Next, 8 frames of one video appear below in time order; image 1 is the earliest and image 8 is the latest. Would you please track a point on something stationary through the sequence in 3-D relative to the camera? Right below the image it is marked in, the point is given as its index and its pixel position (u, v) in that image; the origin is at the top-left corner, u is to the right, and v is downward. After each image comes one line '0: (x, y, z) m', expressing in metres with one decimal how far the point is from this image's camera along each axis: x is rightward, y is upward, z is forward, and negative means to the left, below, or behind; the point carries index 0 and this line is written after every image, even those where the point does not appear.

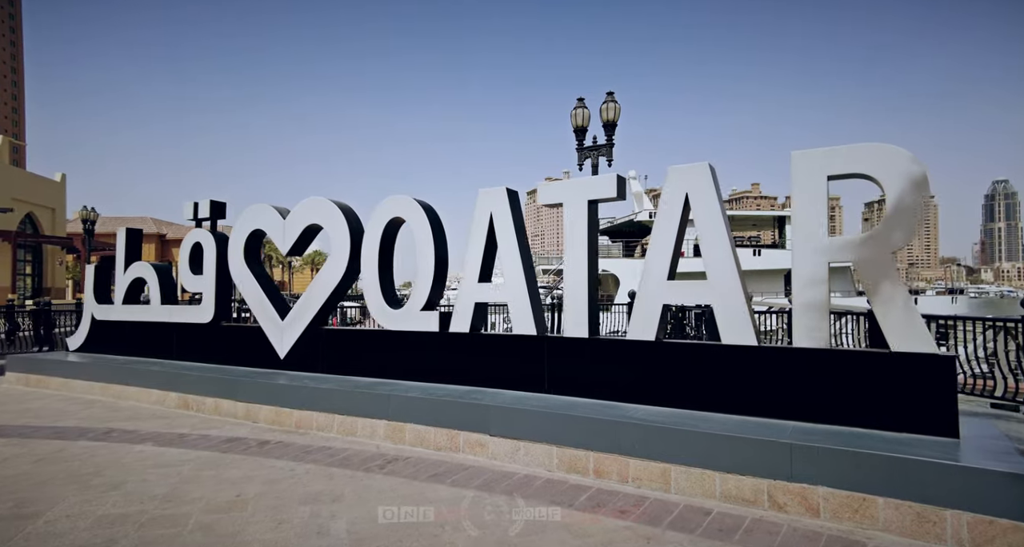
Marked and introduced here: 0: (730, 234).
0: (+2.0, +0.4, +5.8) m
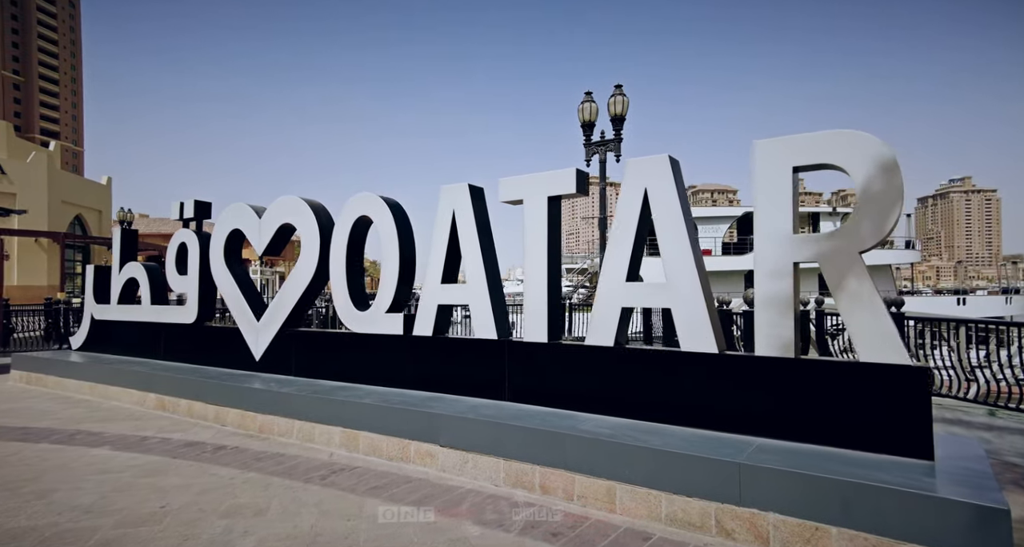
0: (+1.5, +0.4, +5.3) m
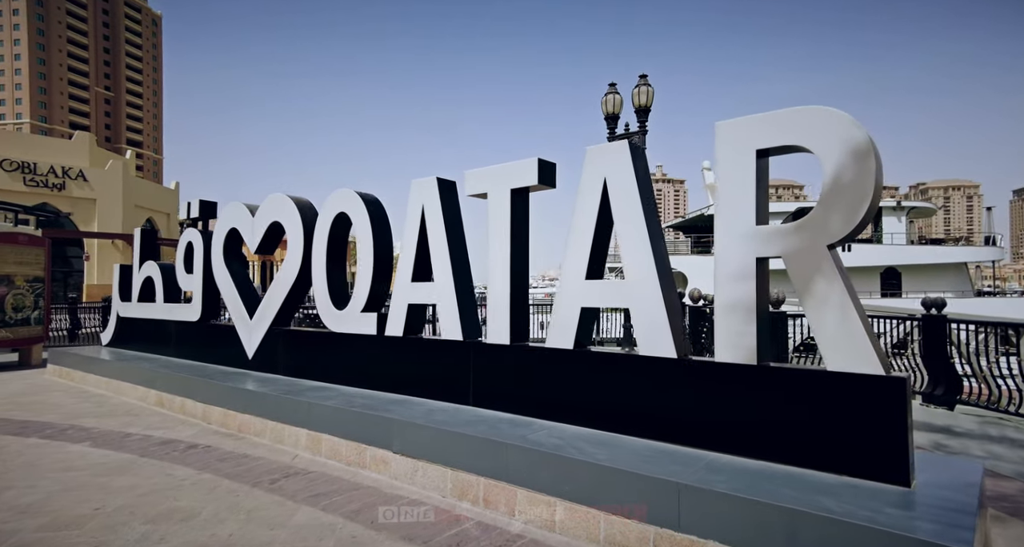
0: (+1.1, +0.4, +4.8) m
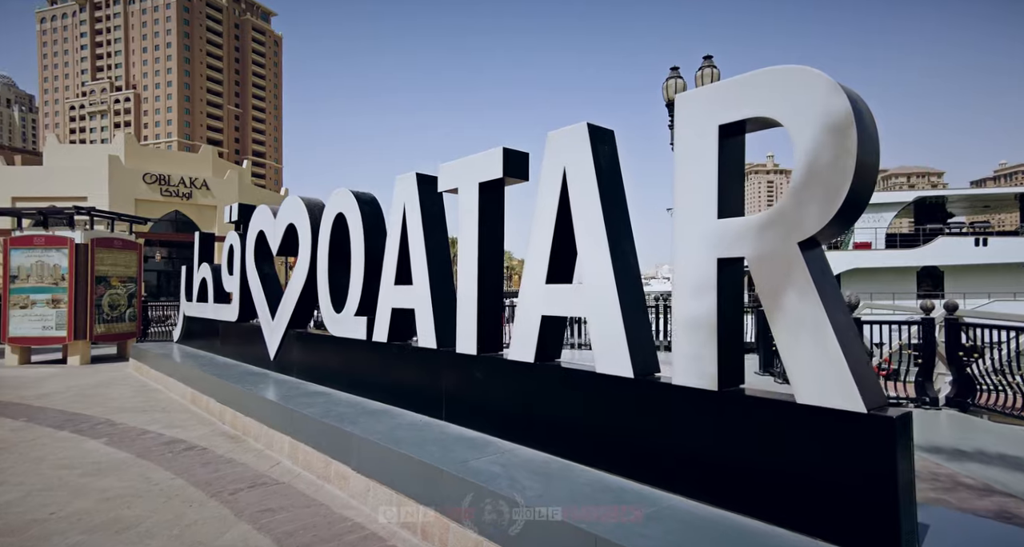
0: (+0.6, +0.4, +4.1) m
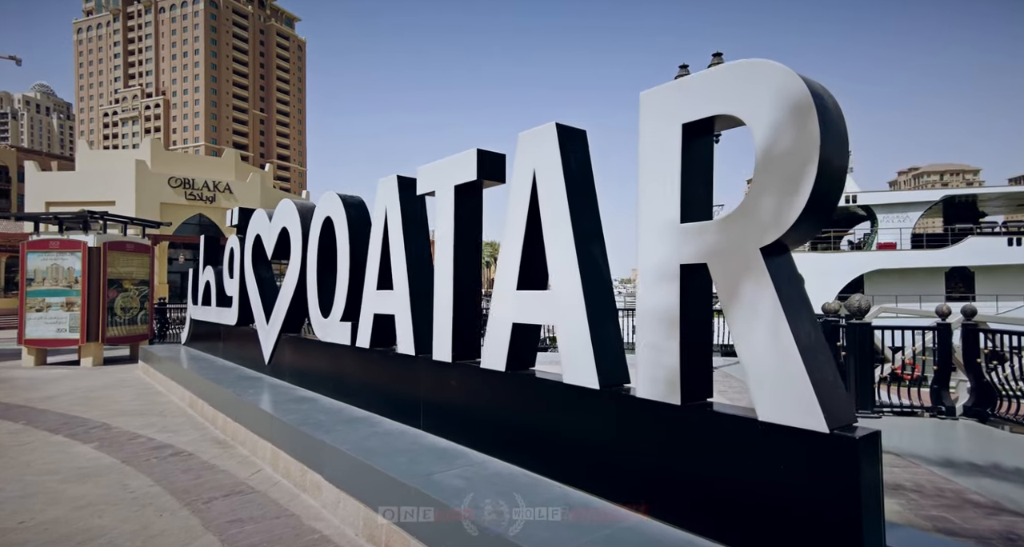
0: (+0.4, +0.3, +3.9) m
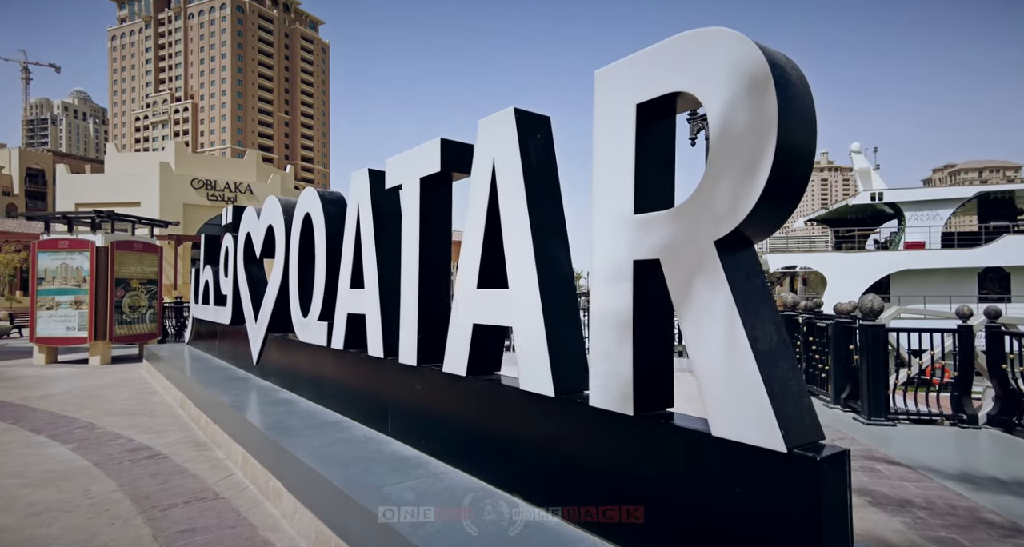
0: (+0.1, +0.3, +3.6) m
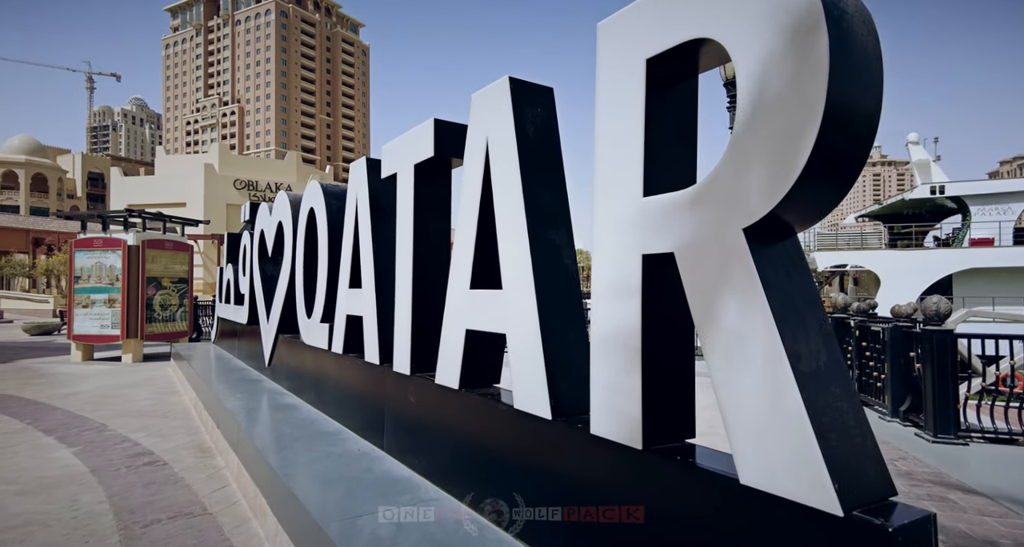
0: (+0.1, +0.4, +3.0) m
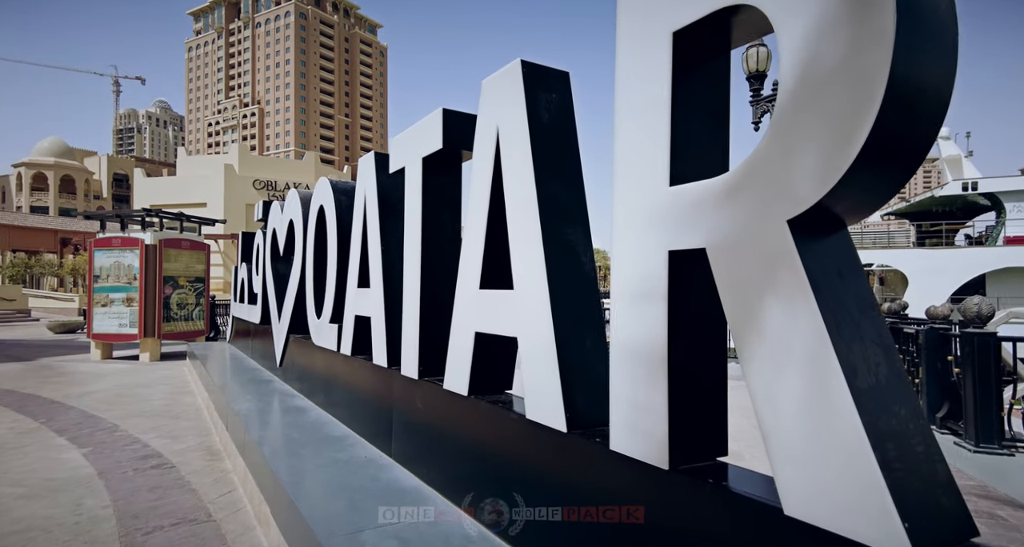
0: (+0.1, +0.4, +2.8) m
